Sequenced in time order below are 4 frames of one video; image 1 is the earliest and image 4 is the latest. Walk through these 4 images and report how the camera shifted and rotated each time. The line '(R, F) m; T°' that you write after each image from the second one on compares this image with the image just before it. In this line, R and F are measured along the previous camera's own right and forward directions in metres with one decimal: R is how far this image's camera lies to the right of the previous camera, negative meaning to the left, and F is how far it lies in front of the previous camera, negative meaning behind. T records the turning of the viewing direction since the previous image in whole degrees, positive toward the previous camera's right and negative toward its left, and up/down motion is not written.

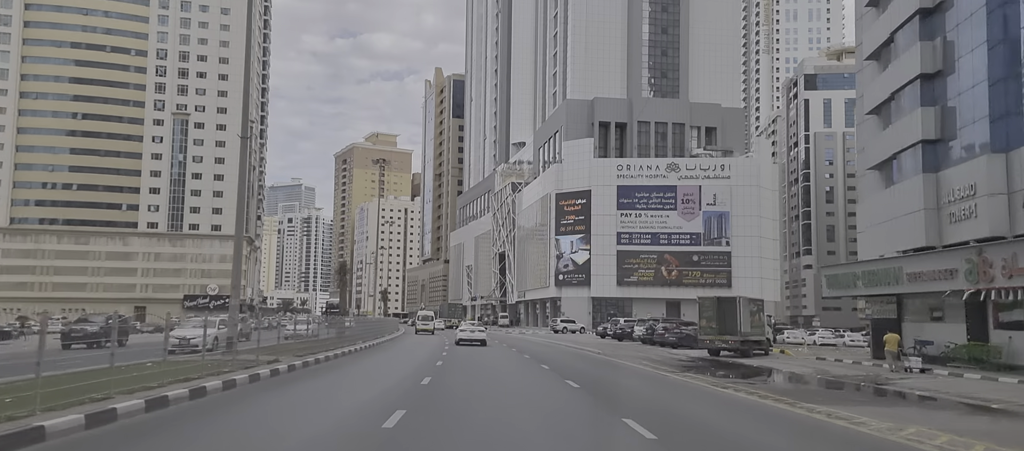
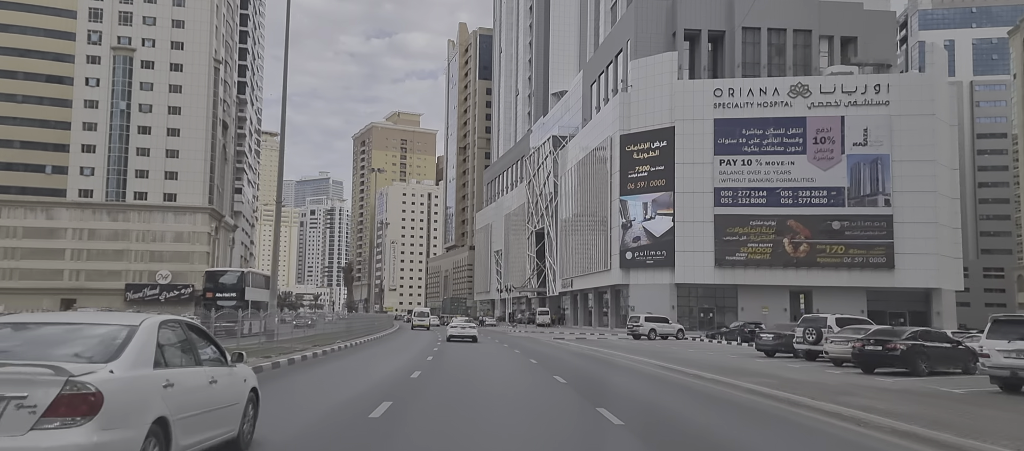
(-1.2, +27.1) m; -3°
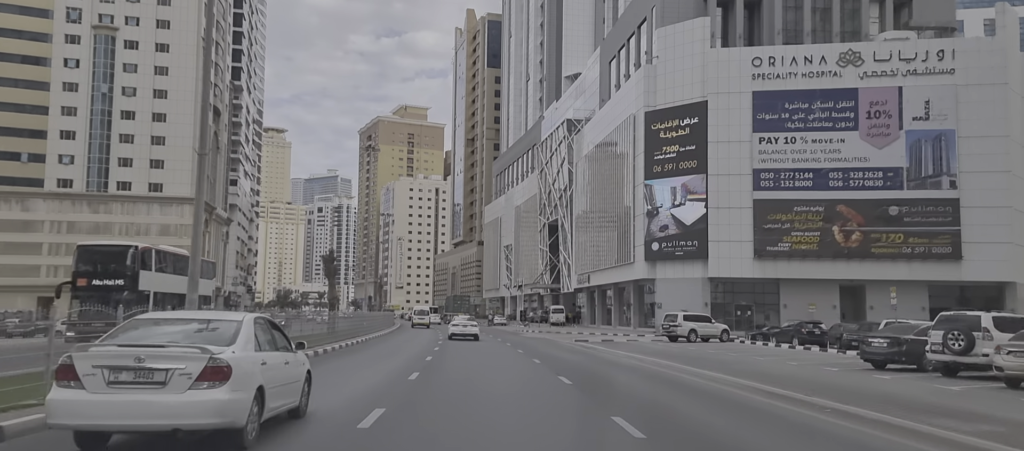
(-0.2, +6.4) m; -1°
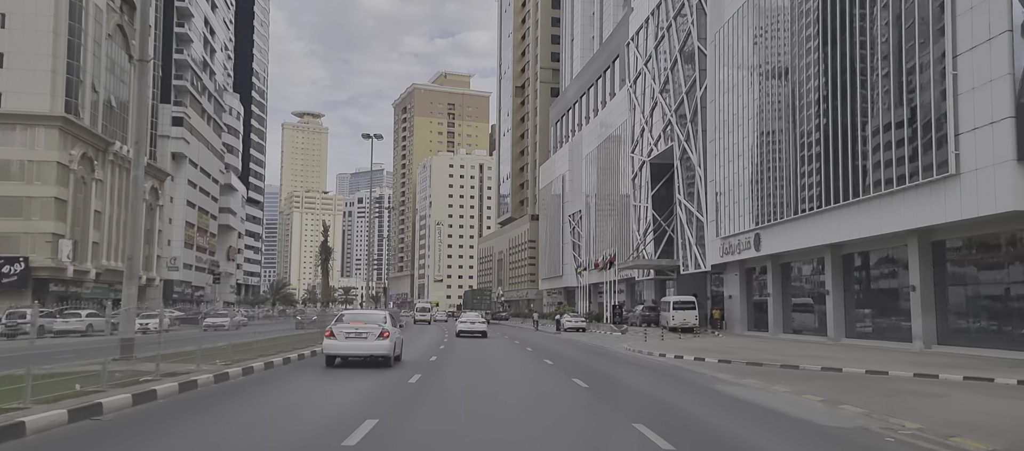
(-2.2, +35.0) m; -4°
